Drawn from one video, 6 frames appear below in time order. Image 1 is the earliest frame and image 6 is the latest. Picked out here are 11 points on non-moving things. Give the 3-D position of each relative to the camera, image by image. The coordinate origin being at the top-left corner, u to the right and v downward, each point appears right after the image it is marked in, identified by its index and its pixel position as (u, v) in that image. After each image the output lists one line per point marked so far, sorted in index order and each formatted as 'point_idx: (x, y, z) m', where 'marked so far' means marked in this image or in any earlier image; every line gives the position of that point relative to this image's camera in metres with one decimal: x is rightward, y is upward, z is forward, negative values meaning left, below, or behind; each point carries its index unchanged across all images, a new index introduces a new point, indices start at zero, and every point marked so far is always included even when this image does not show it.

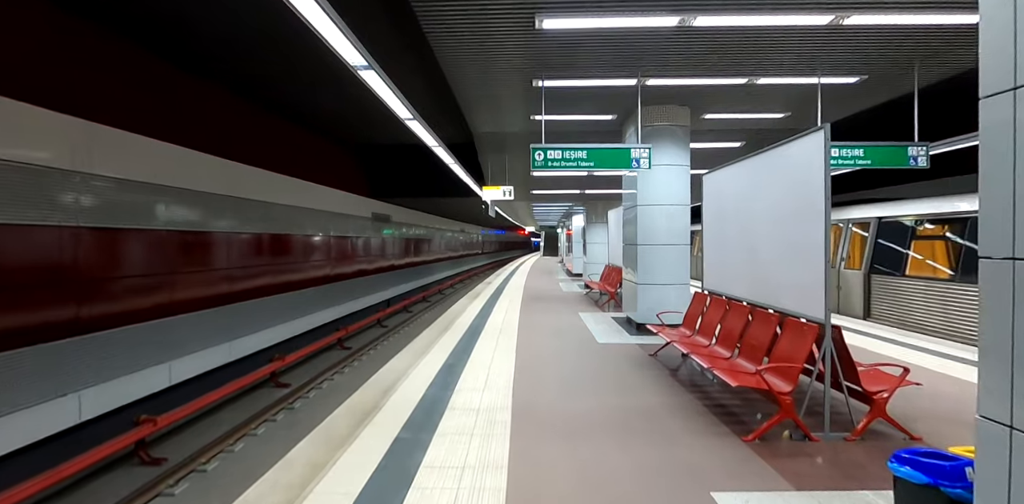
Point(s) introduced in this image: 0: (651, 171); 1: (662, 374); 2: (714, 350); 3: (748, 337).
0: (+2.2, +1.3, +6.7) m
1: (+1.5, -1.3, +4.3) m
2: (+2.0, -1.0, +4.1) m
3: (+2.1, -0.8, +3.7) m
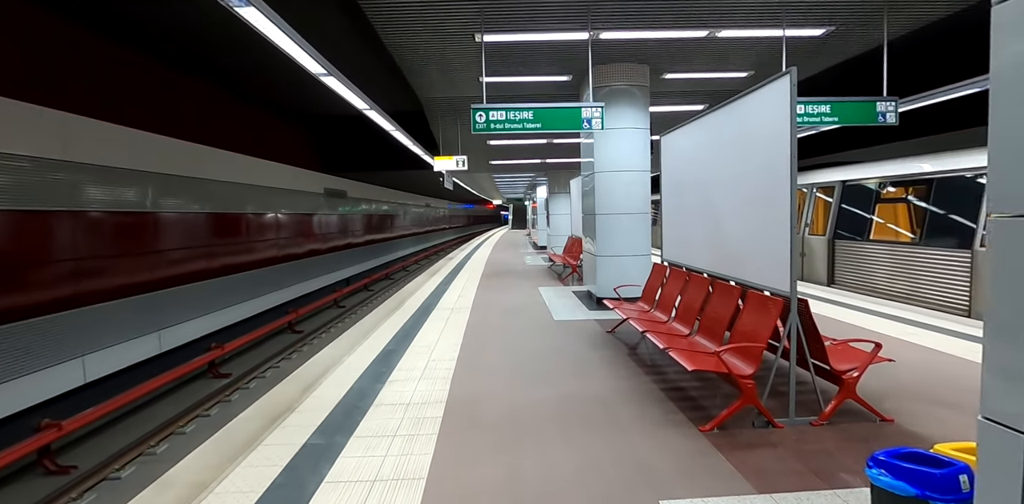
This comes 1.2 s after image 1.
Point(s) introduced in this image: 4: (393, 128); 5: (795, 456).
0: (+1.4, +1.8, +6.2) m
1: (+1.0, -1.0, +4.0) m
2: (+1.5, -0.7, +3.8) m
3: (+1.6, -0.5, +3.4) m
4: (-1.8, +1.8, +6.2) m
5: (+1.5, -1.1, +2.2) m
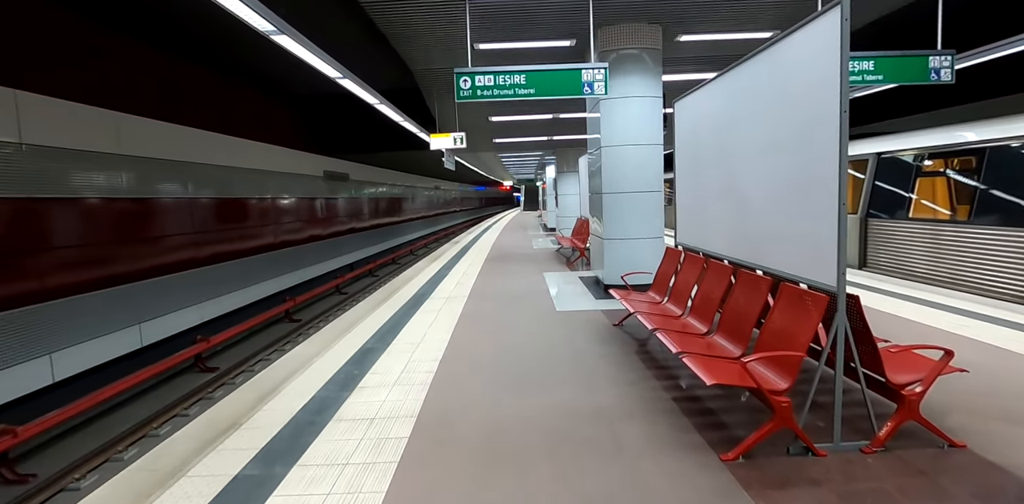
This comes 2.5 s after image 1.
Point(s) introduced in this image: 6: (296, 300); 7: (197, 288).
0: (+1.4, +2.0, +5.6) m
1: (+0.9, -0.8, +3.5) m
2: (+1.4, -0.6, +3.3) m
3: (+1.5, -0.4, +2.9) m
4: (-1.9, +2.0, +5.7) m
5: (+1.4, -1.0, +1.7) m
6: (-4.1, -0.9, +7.9) m
7: (-4.6, -0.5, +6.0) m
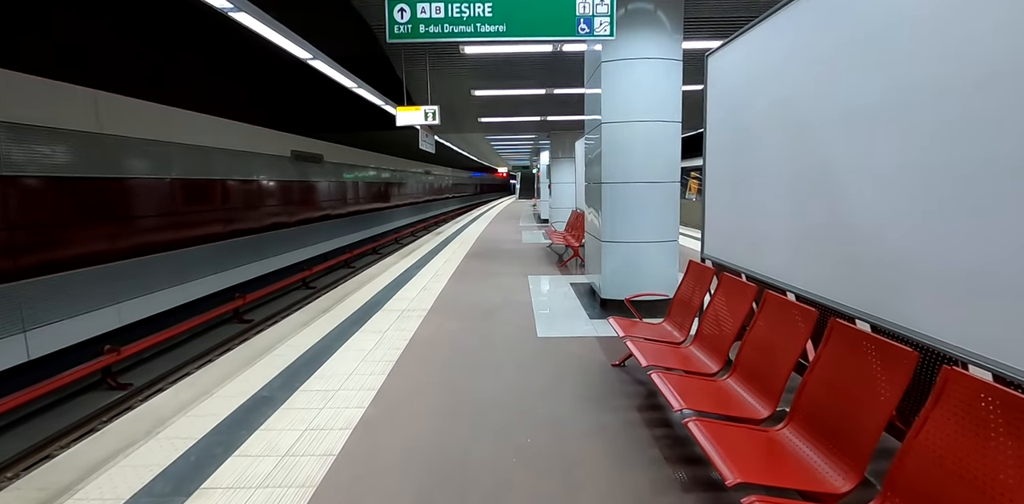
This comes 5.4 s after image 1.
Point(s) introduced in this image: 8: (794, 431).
0: (+1.2, +1.9, +4.4) m
1: (+0.7, -1.0, +2.4) m
2: (+1.2, -0.7, +2.2) m
3: (+1.3, -0.5, +1.8) m
4: (-2.1, +2.0, +4.4) m
5: (+1.1, -1.2, +0.6) m
6: (-4.4, -0.8, +6.7) m
7: (-4.9, -0.4, +4.8) m
8: (+1.2, -0.7, +1.9) m
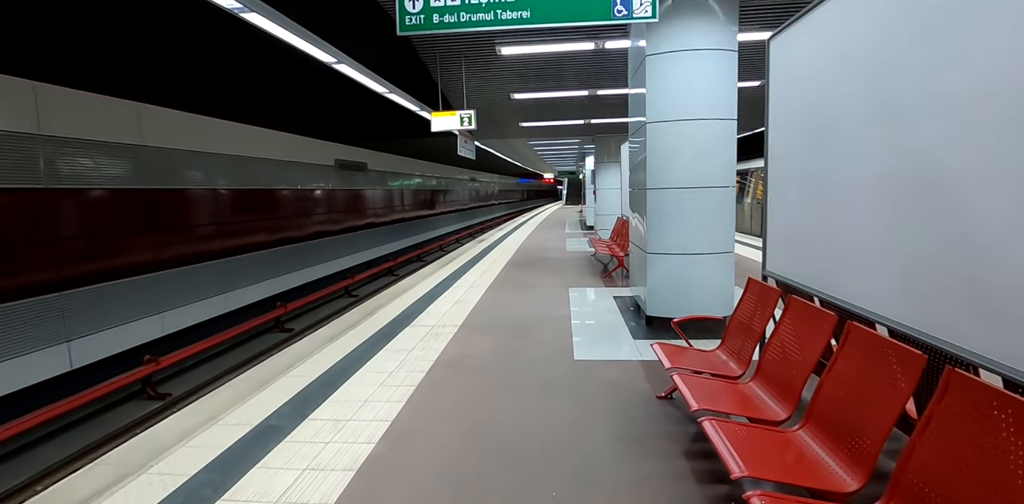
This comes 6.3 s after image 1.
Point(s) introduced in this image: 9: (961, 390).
0: (+1.5, +1.8, +4.0) m
1: (+0.8, -1.1, +2.0) m
2: (+1.2, -0.8, +1.8) m
3: (+1.3, -0.6, +1.3) m
4: (-1.7, +1.9, +4.4) m
5: (+1.0, -1.3, +0.2) m
6: (-3.8, -0.9, +6.9) m
7: (-4.4, -0.5, +5.1) m
8: (+1.3, -0.8, +1.4) m
9: (+1.4, -0.4, +1.3) m
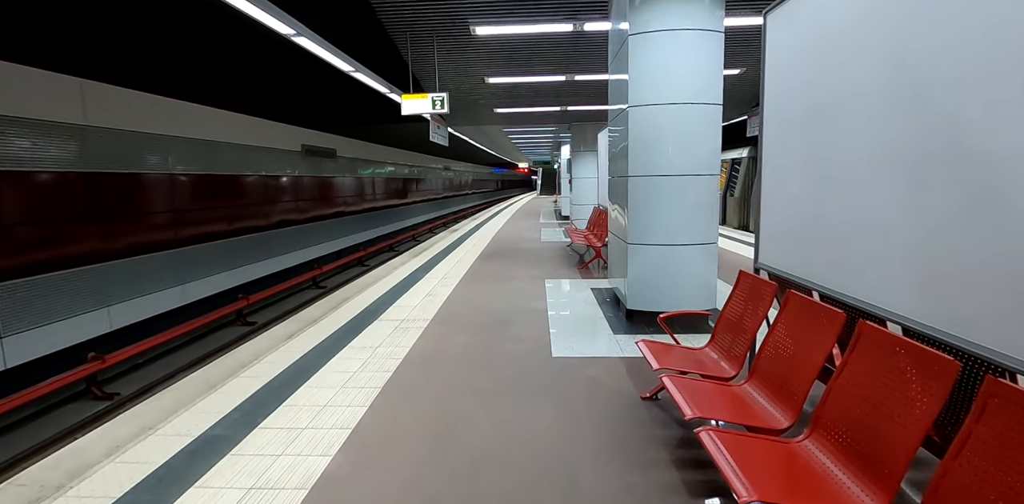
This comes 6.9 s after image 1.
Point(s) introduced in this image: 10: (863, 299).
0: (+1.3, +1.9, +3.8) m
1: (+0.7, -1.0, +1.8) m
2: (+1.2, -0.8, +1.6) m
3: (+1.3, -0.6, +1.2) m
4: (-2.0, +2.0, +4.0) m
5: (+1.0, -1.3, 0.0) m
6: (-4.1, -0.8, +6.4) m
7: (-4.7, -0.4, +4.5) m
8: (+1.2, -0.8, +1.3) m
9: (+1.3, -0.4, +1.2) m
10: (+1.5, -0.2, +1.8) m
